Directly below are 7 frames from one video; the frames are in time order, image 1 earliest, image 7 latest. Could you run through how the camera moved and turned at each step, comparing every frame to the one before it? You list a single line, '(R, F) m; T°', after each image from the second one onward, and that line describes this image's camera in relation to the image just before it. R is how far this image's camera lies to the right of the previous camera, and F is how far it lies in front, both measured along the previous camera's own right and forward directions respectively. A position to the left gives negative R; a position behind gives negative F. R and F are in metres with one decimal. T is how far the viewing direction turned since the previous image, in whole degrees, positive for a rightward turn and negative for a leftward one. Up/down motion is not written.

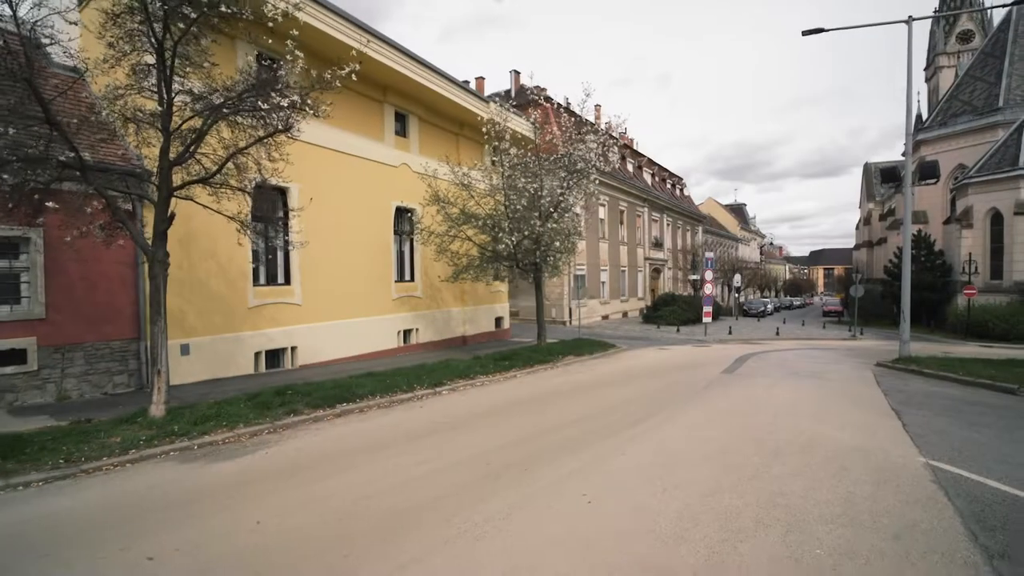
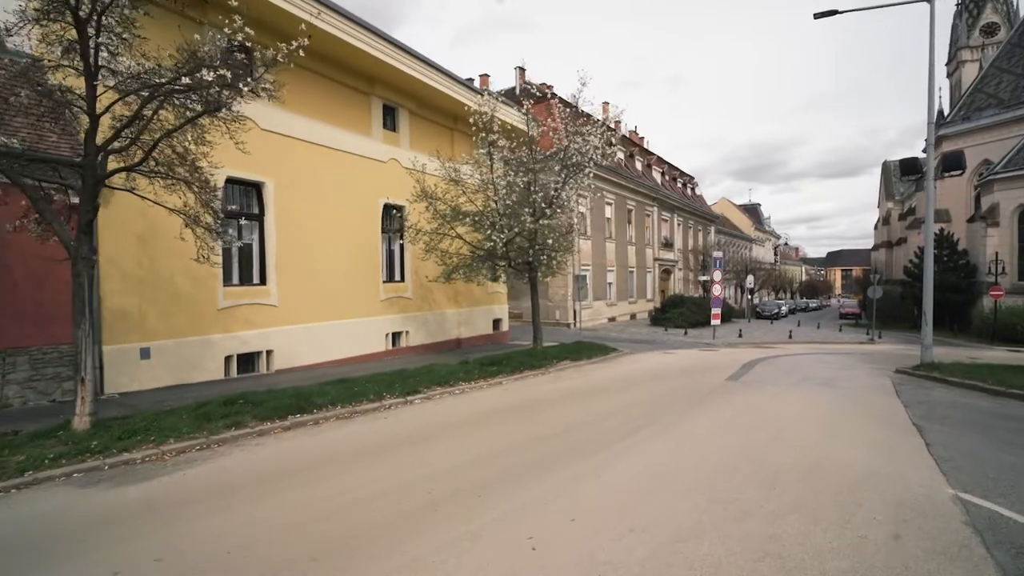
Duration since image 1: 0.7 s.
(+0.6, +0.9) m; -1°
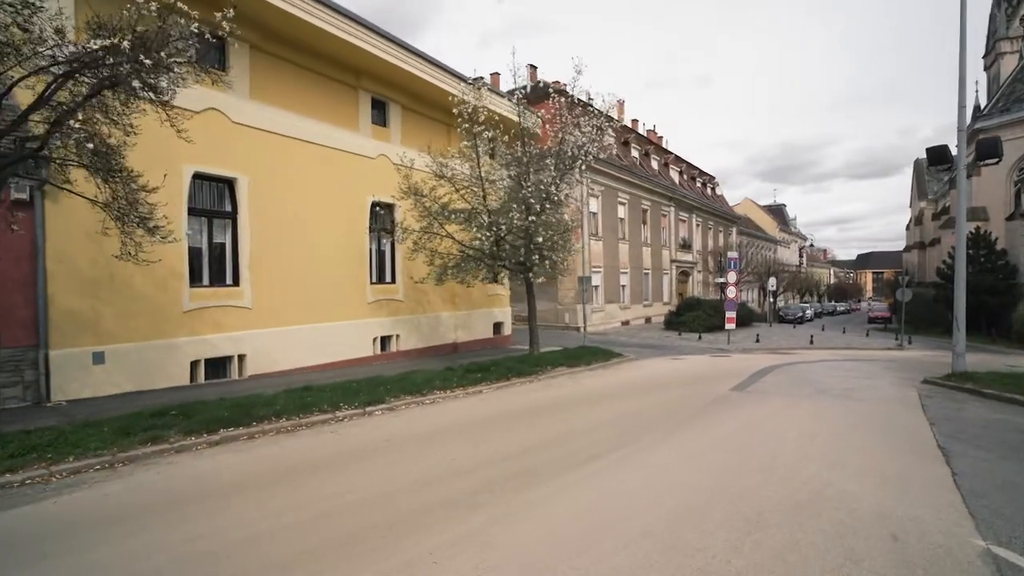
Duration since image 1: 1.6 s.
(+0.8, +1.0) m; -2°
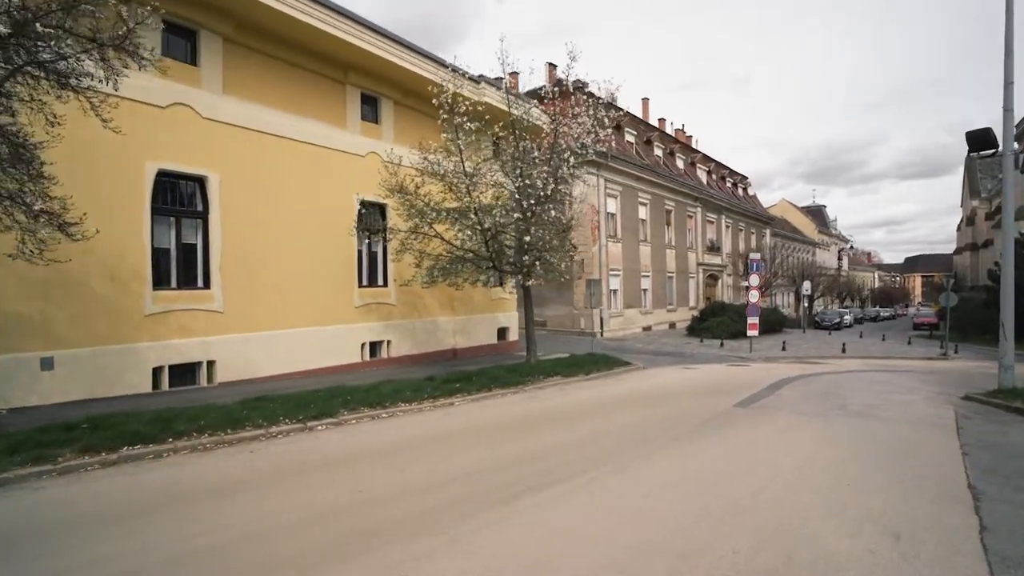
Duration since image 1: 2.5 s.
(+1.0, +1.0) m; -4°
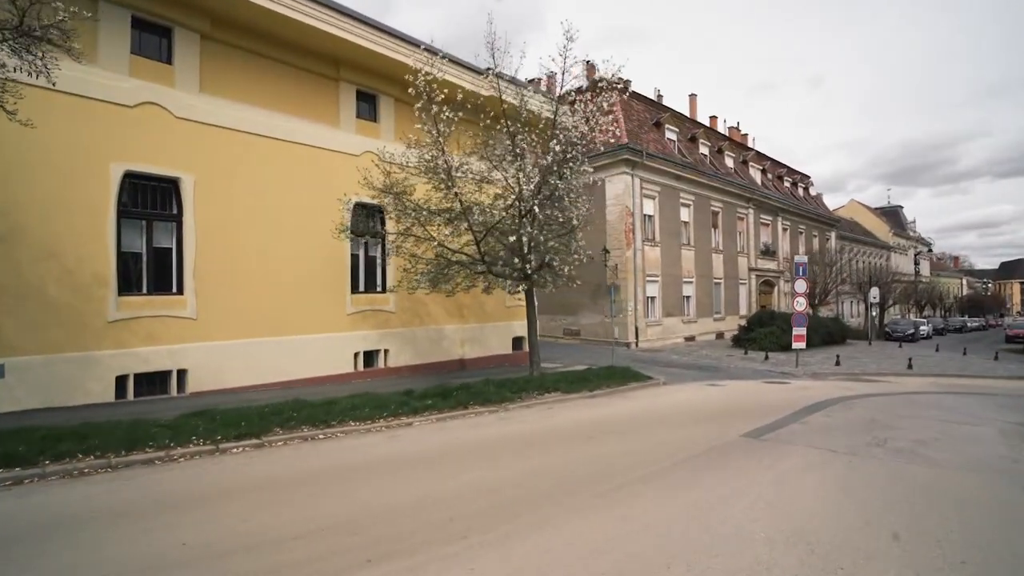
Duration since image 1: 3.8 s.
(+1.5, +1.2) m; -6°
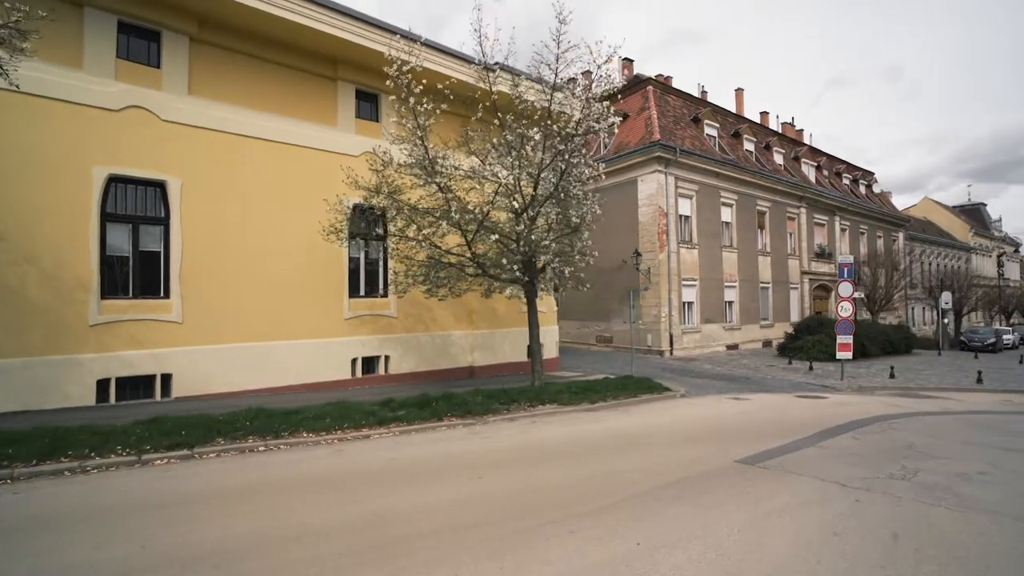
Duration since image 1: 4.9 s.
(+1.3, +0.8) m; -6°
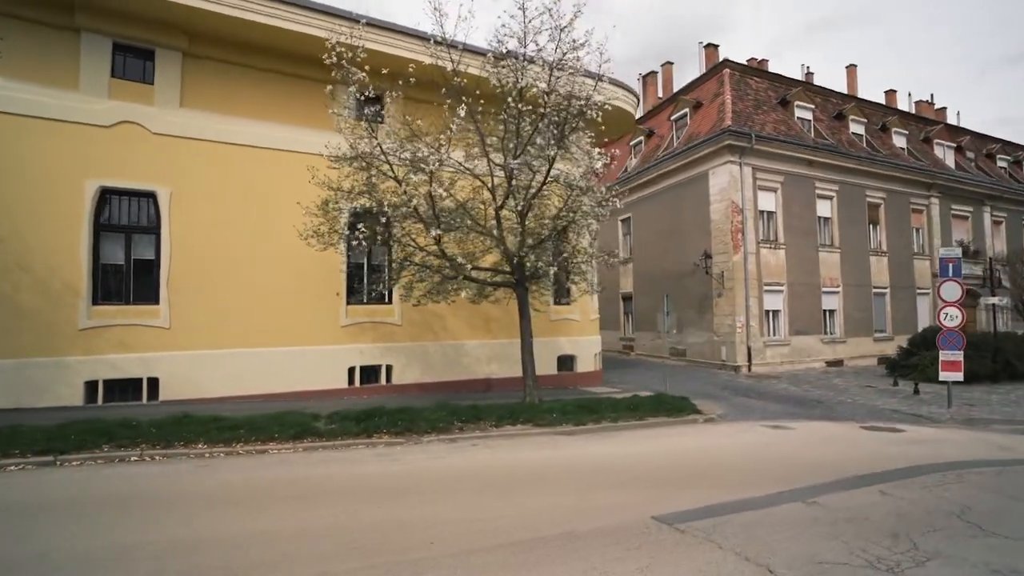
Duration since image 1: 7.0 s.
(+2.9, +1.5) m; -13°
